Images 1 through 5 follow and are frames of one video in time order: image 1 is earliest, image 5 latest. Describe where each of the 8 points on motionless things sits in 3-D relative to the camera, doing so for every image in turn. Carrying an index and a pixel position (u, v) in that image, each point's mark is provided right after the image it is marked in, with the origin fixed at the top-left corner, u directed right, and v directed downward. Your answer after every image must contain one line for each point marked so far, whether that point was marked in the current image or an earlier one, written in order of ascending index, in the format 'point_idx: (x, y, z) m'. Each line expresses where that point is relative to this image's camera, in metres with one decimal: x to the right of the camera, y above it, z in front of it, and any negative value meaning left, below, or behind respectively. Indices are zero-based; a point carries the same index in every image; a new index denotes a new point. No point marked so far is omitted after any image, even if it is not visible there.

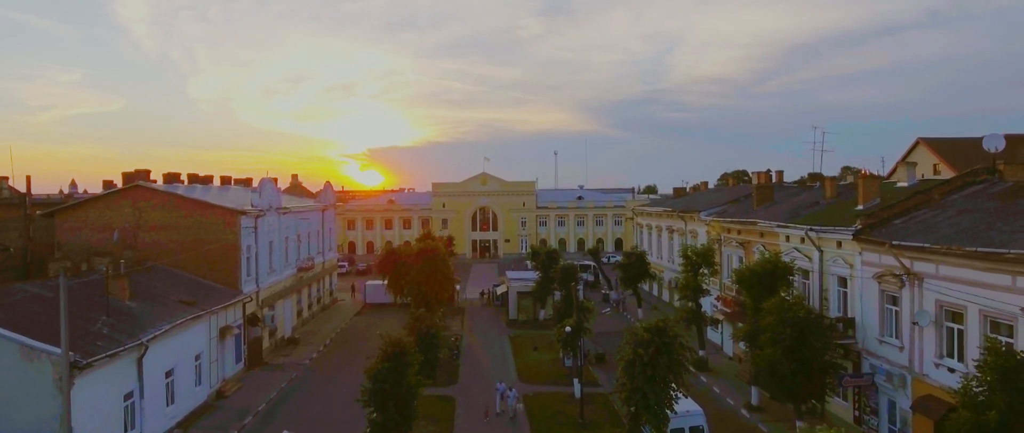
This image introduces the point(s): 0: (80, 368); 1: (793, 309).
0: (-10.4, -3.7, +15.8) m
1: (+8.0, -2.7, +18.7) m
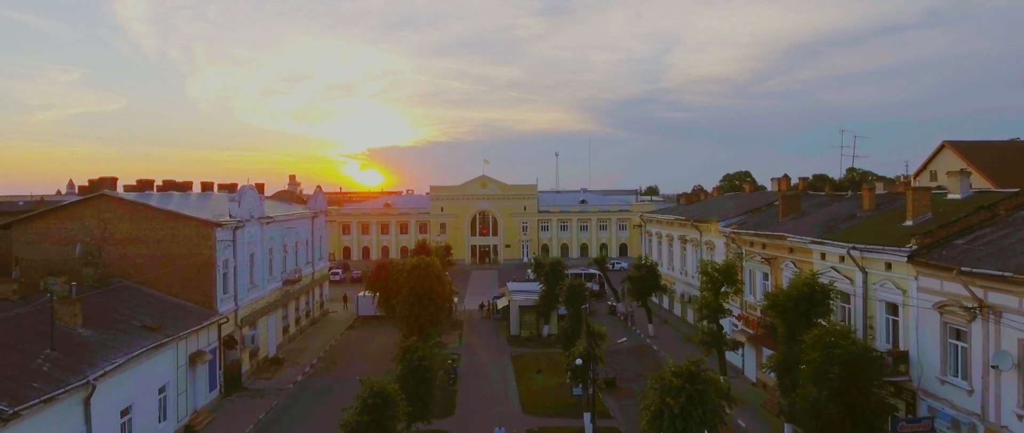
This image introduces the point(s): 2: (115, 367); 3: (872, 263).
0: (-10.3, -4.1, +13.4) m
1: (+8.1, -3.1, +16.2) m
2: (-10.7, -4.0, +17.7) m
3: (+10.0, -1.3, +18.3) m
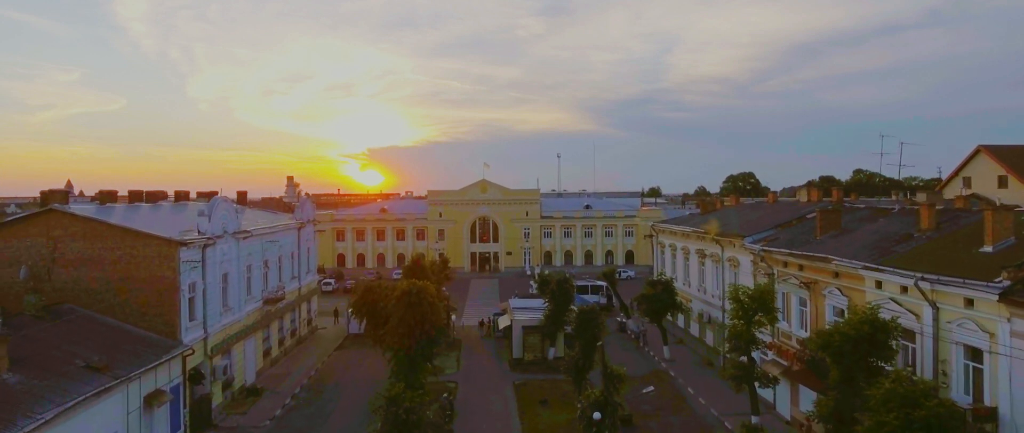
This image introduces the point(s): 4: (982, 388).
0: (-10.2, -4.7, +10.4) m
1: (+8.2, -3.7, +13.3) m
2: (-10.5, -4.6, +14.7) m
3: (+10.1, -1.9, +15.3) m
4: (+10.3, -3.8, +14.4) m
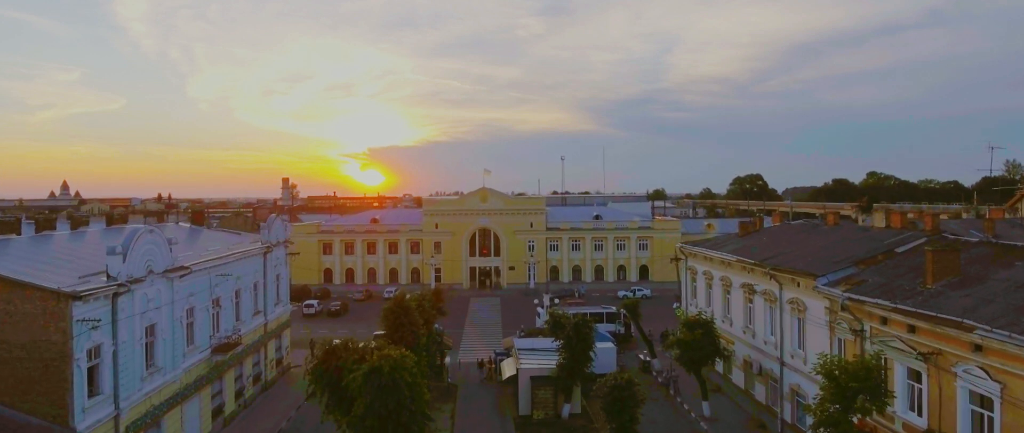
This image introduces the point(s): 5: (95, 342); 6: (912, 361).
0: (-9.9, -5.8, +4.7) m
1: (+8.5, -4.8, +7.5) m
2: (-10.3, -5.7, +9.0) m
3: (+10.4, -3.0, +9.6) m
4: (+10.6, -4.8, +8.7) m
5: (-10.9, -3.3, +17.2) m
6: (+9.9, -3.6, +16.3) m
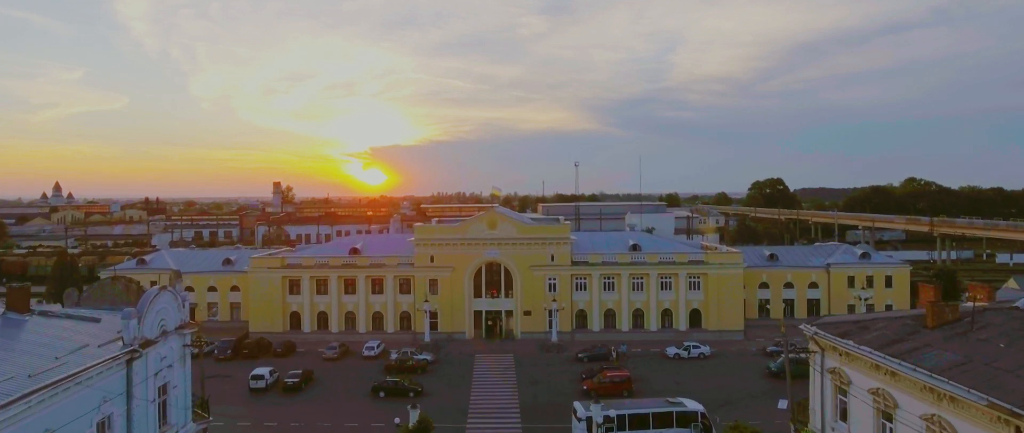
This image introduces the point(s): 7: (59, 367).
0: (-8.9, -8.1, -8.1) m
1: (+9.5, -7.1, -5.4) m
2: (-9.3, -8.0, -3.8) m
3: (+11.4, -5.3, -3.3) m
4: (+11.6, -7.1, -4.2) m
5: (-9.9, -5.5, +4.4) m
6: (+11.0, -5.9, +3.4) m
7: (-11.0, -3.6, +15.9) m
